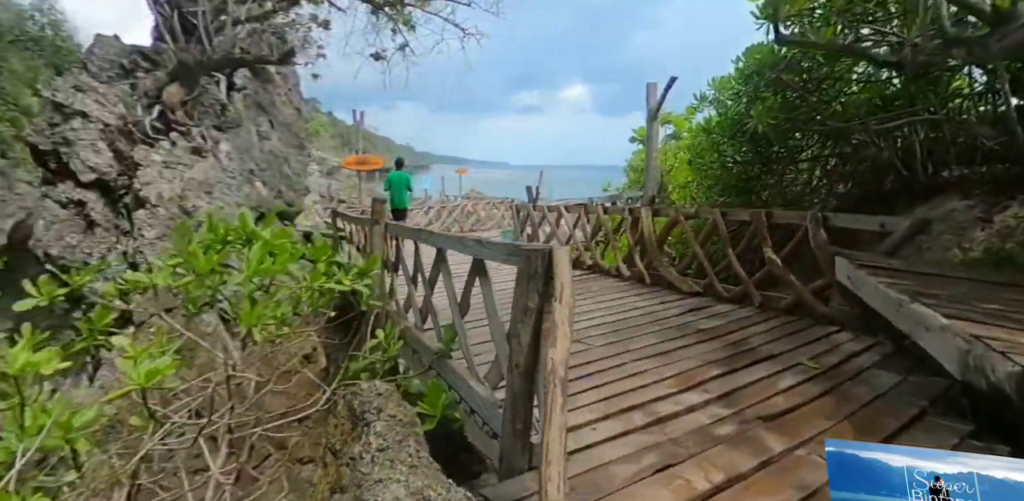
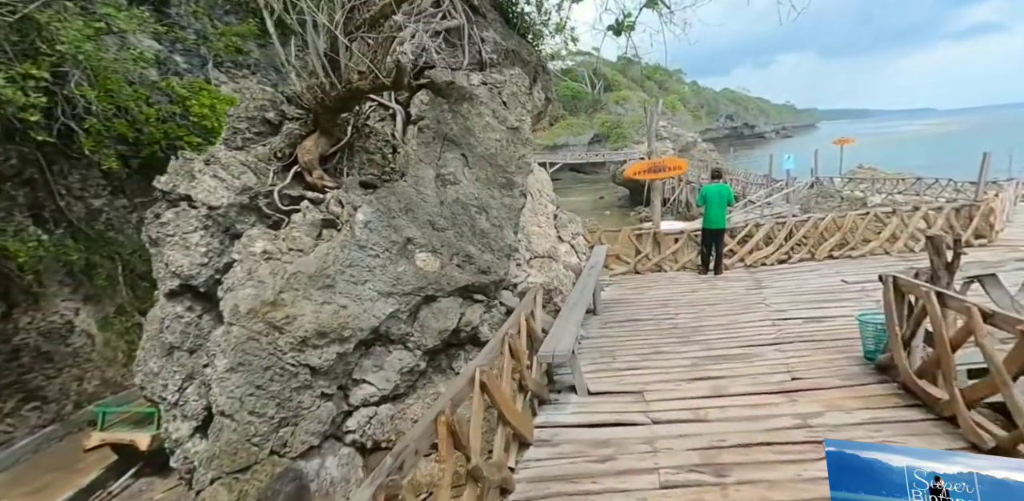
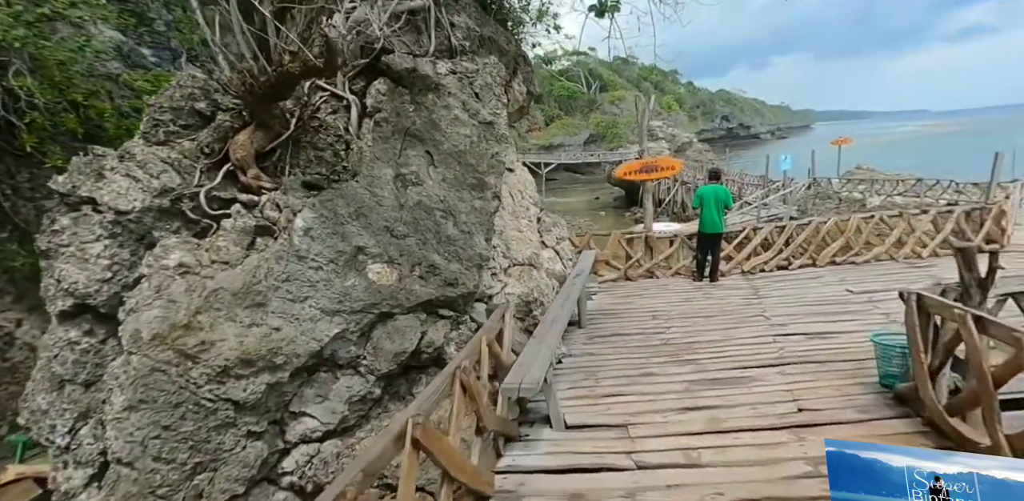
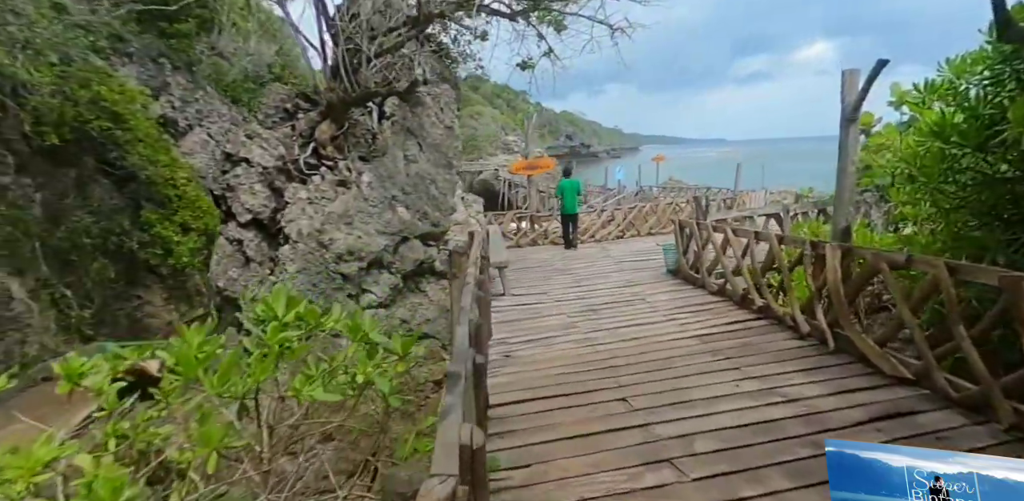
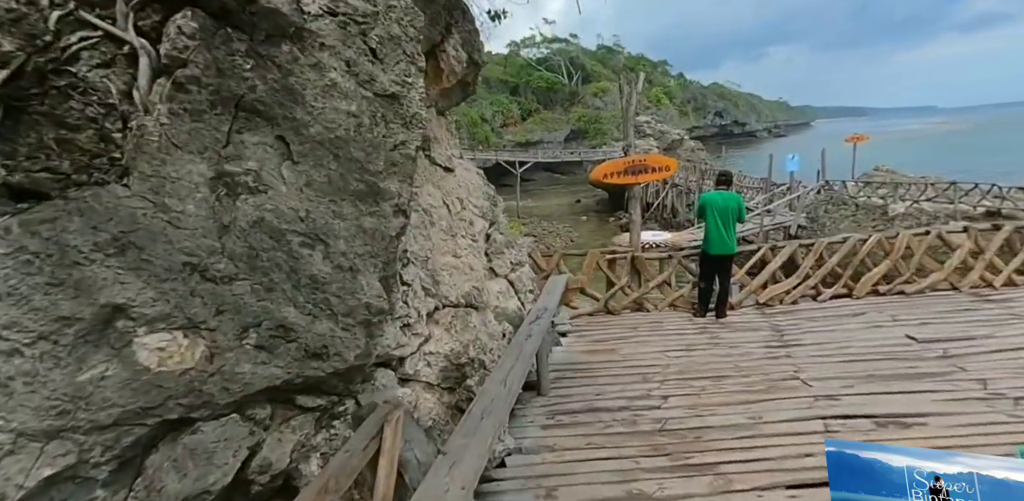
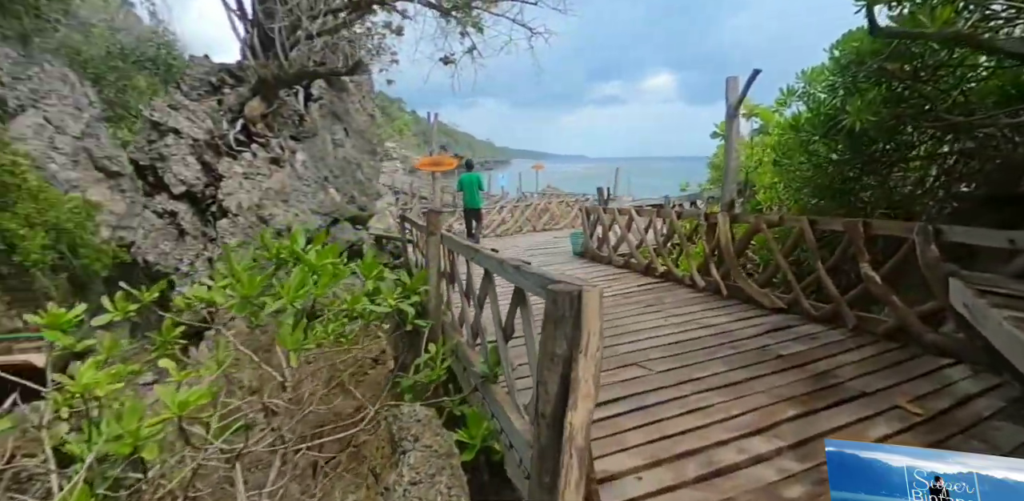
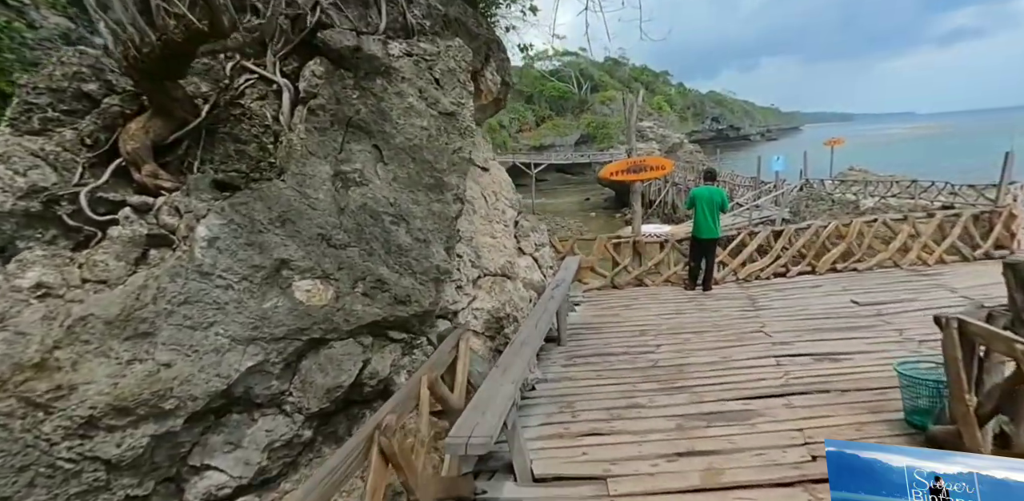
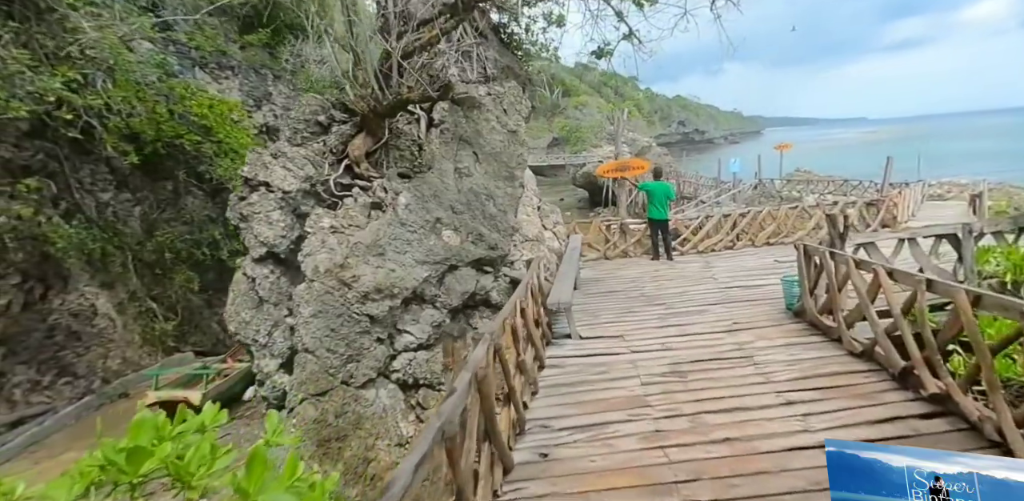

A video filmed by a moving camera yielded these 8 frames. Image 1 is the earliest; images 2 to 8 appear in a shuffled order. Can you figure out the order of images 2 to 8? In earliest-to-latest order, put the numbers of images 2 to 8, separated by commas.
6, 4, 8, 2, 3, 7, 5
